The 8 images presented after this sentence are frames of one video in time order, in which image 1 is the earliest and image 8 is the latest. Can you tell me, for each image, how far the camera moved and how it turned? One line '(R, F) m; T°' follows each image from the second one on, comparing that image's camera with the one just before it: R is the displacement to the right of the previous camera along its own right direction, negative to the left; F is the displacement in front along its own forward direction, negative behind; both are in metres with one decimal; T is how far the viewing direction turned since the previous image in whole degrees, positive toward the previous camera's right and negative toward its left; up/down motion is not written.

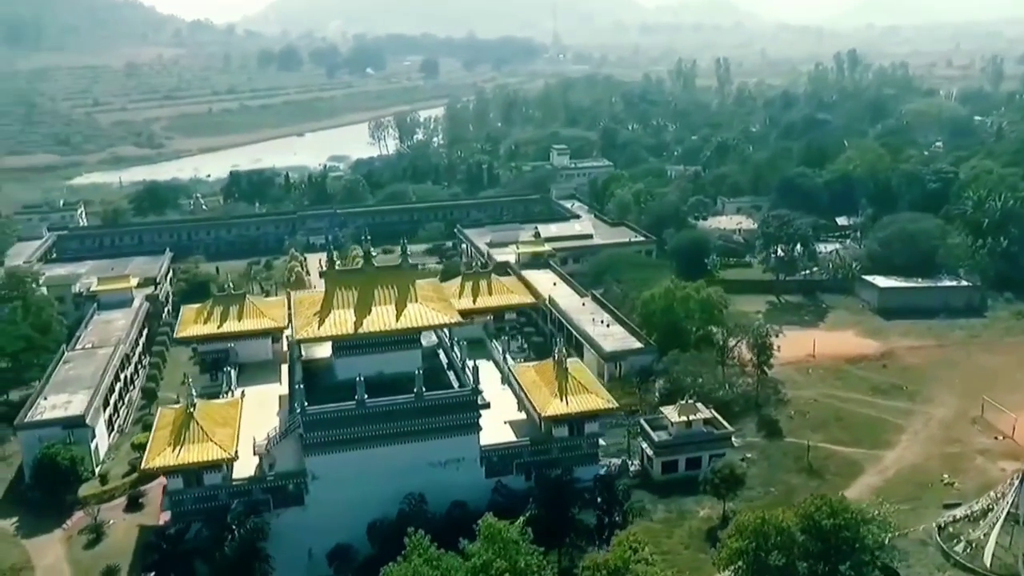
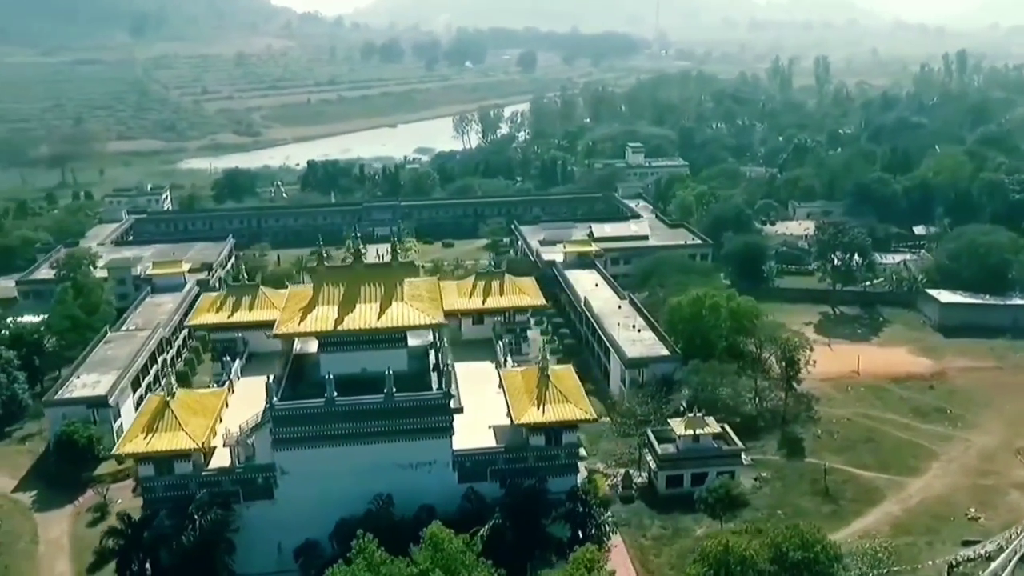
(+3.5, +0.9) m; -6°
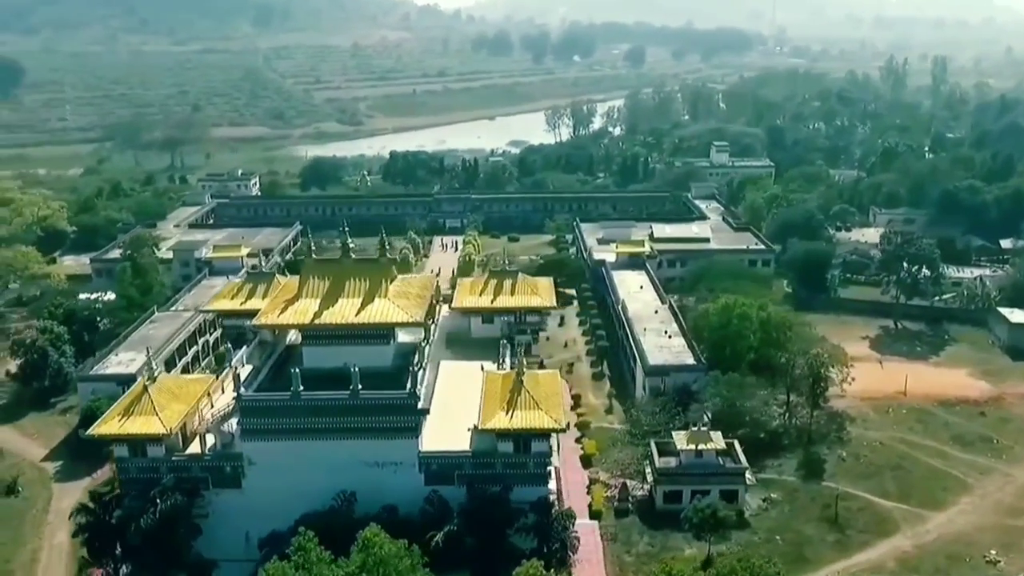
(+3.9, +0.9) m; -7°
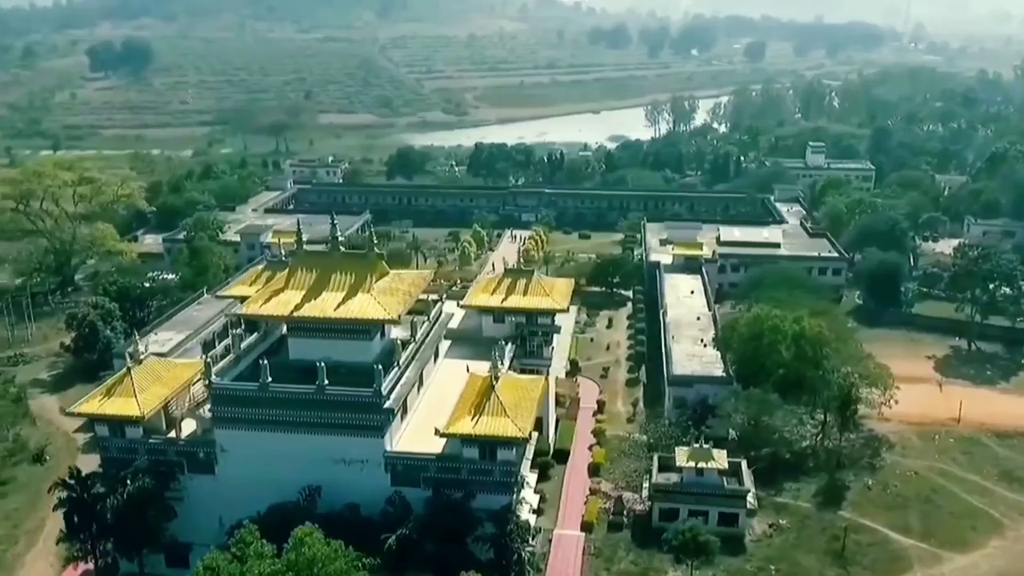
(+4.0, +1.1) m; -7°
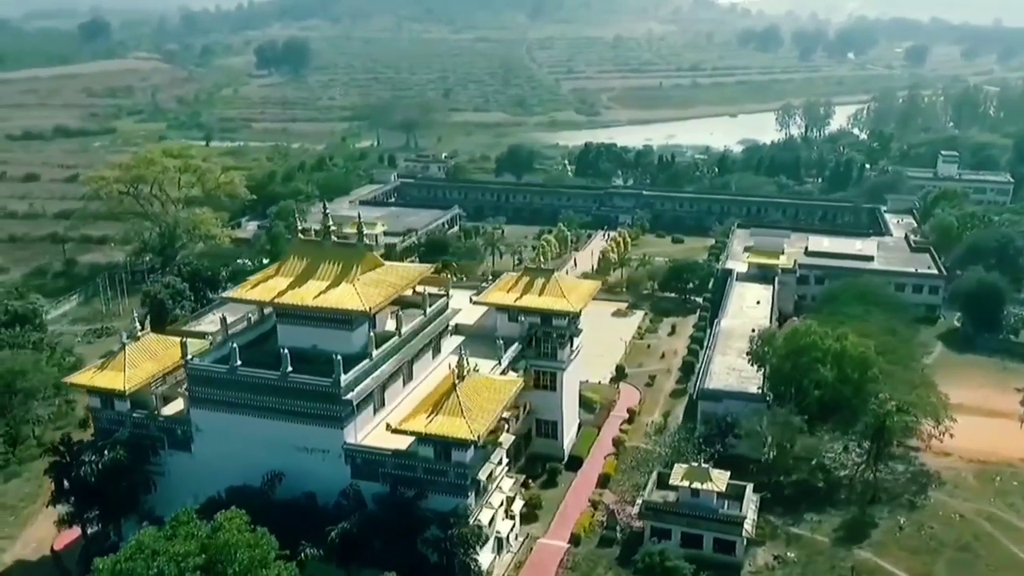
(+4.9, +1.4) m; -9°
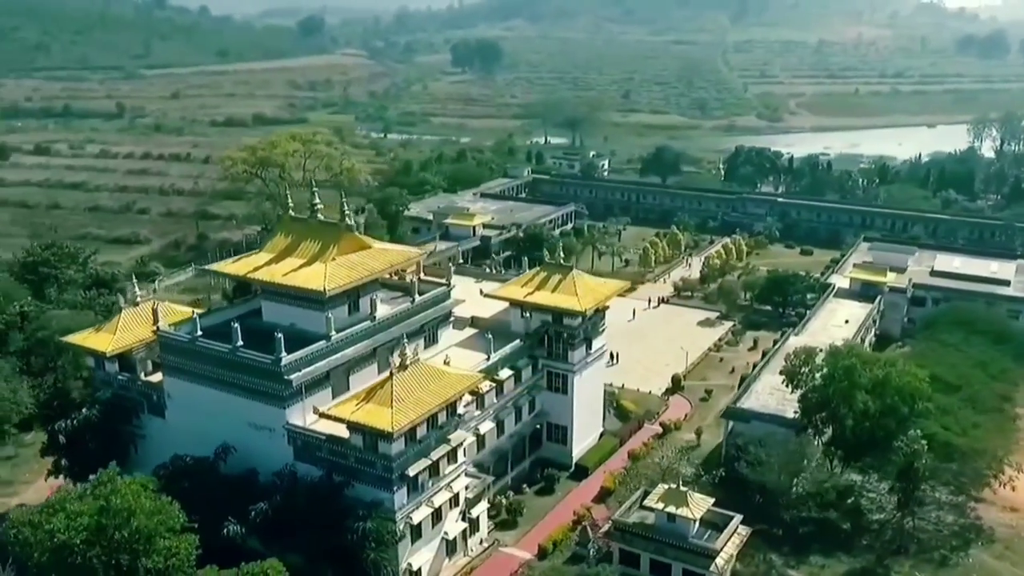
(+6.5, +2.2) m; -12°
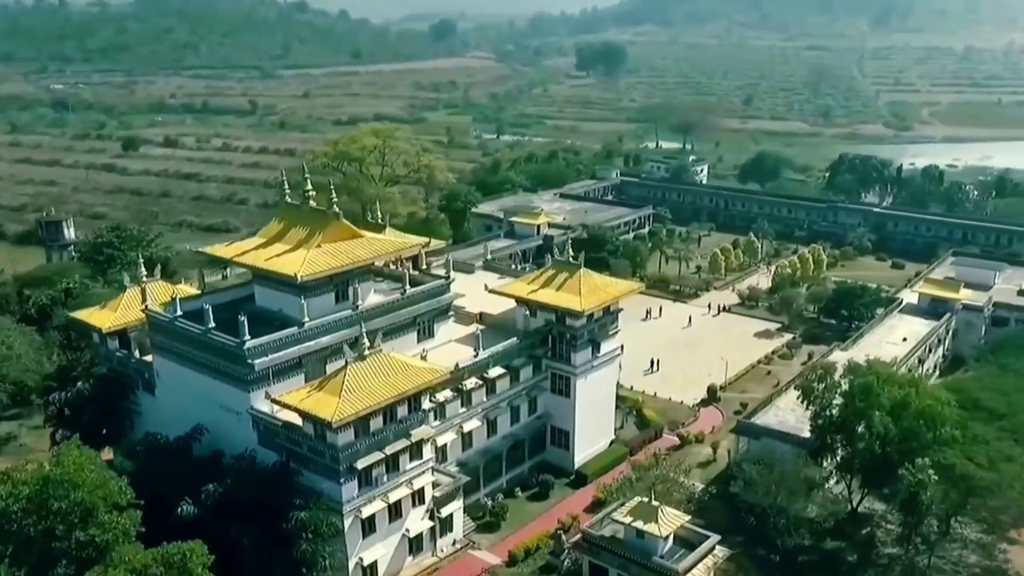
(+4.3, +1.3) m; -8°
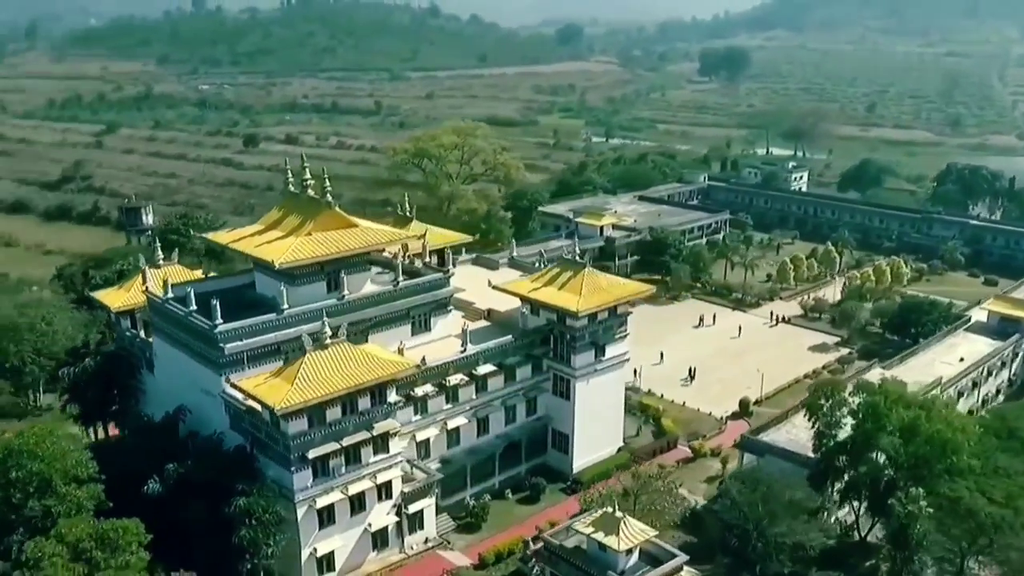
(+4.1, +1.0) m; -8°
